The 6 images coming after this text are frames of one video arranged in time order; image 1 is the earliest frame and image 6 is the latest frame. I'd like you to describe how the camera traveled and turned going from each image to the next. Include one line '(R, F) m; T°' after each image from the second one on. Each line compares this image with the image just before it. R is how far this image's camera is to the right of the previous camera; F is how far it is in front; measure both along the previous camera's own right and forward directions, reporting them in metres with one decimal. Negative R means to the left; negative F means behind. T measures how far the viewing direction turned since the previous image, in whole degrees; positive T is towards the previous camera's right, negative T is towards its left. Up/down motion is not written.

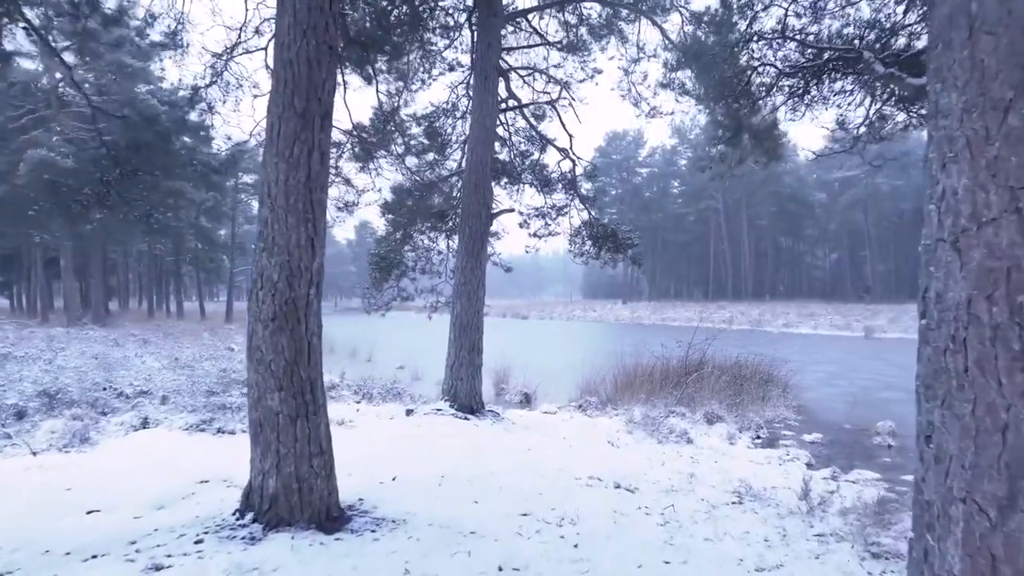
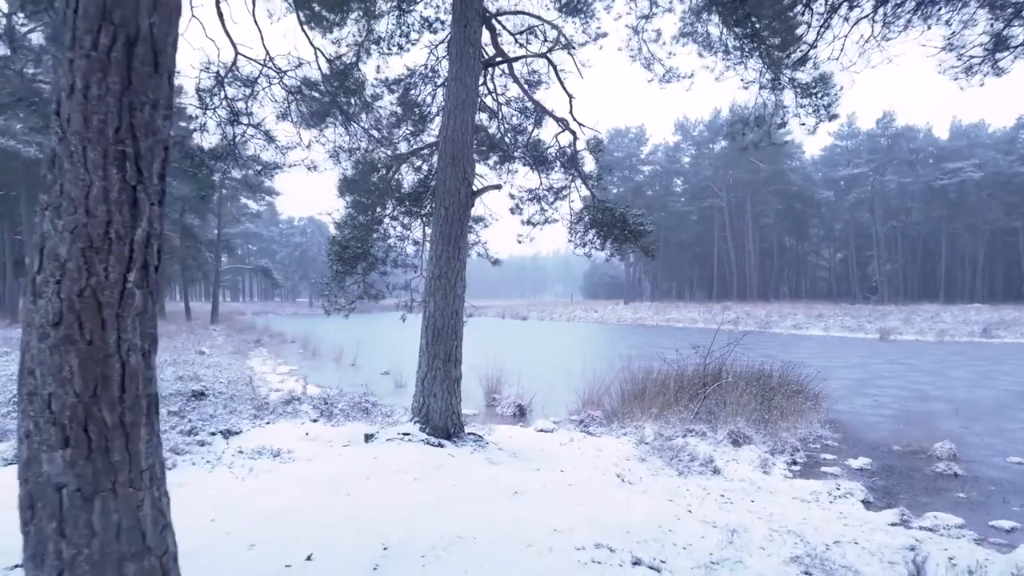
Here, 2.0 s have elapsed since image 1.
(+0.2, +1.6) m; 0°
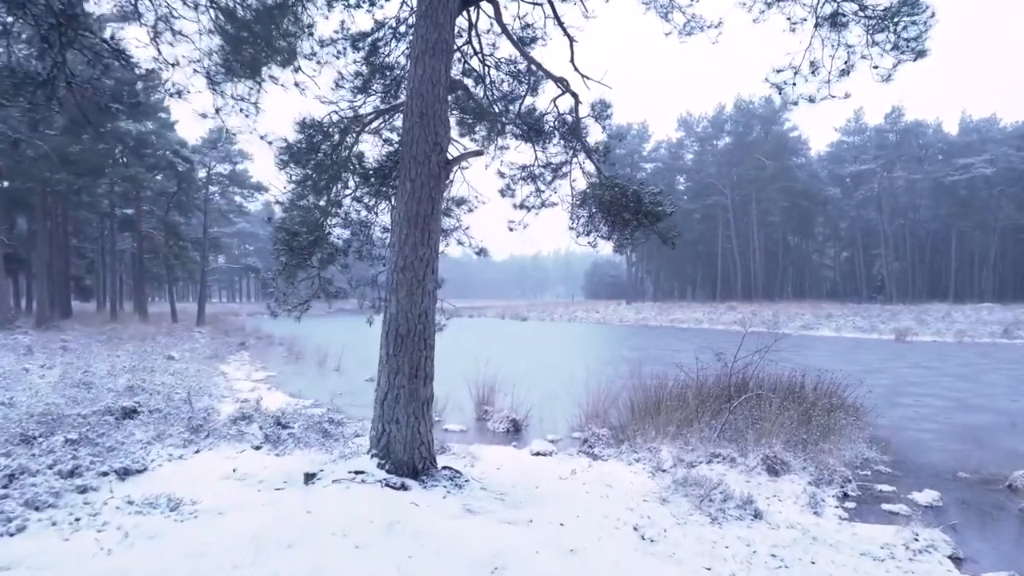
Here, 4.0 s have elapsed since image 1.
(+0.1, +1.5) m; 0°
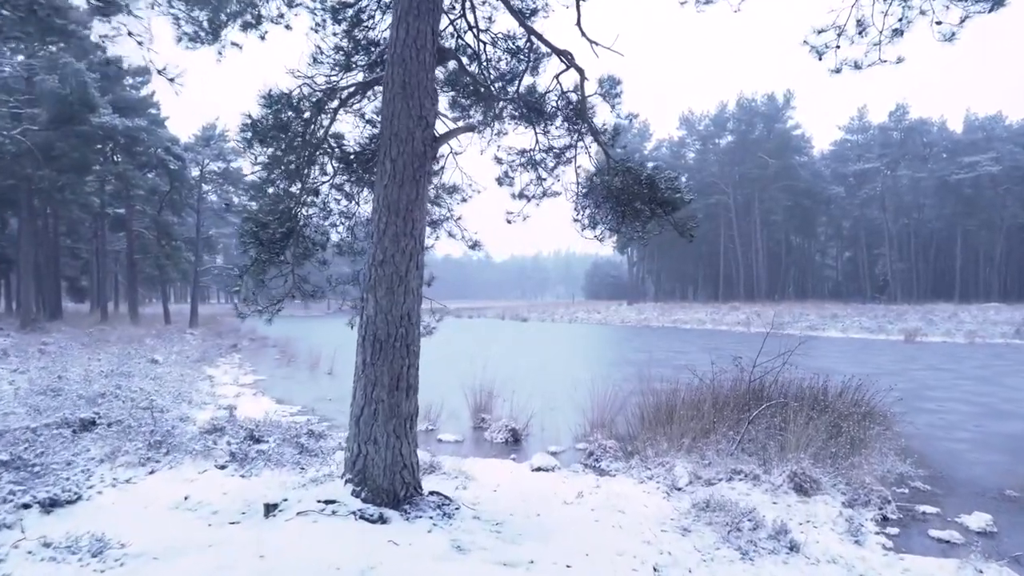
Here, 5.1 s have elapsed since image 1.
(0.0, +0.7) m; 0°
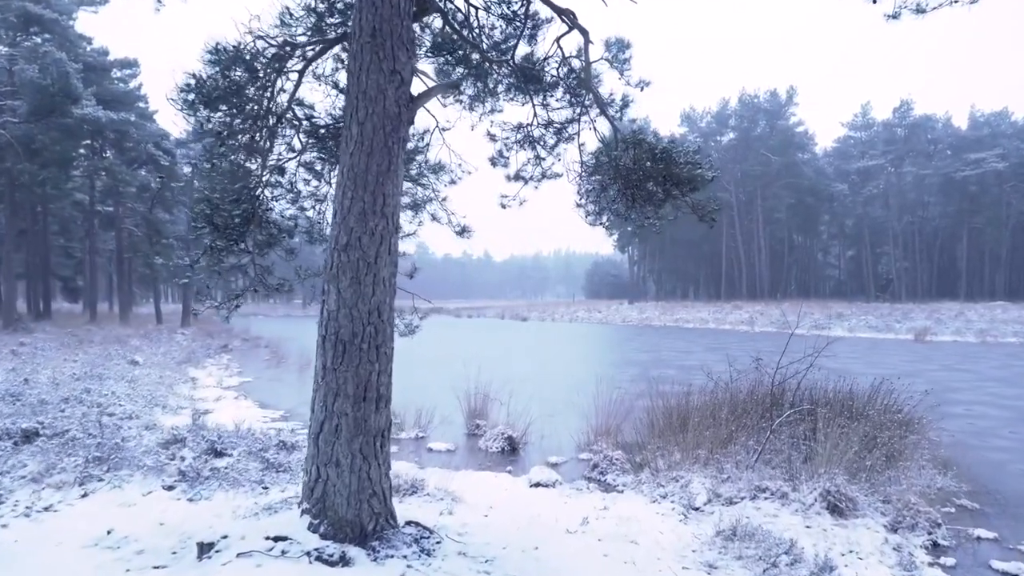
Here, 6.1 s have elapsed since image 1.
(+0.1, +0.8) m; 0°
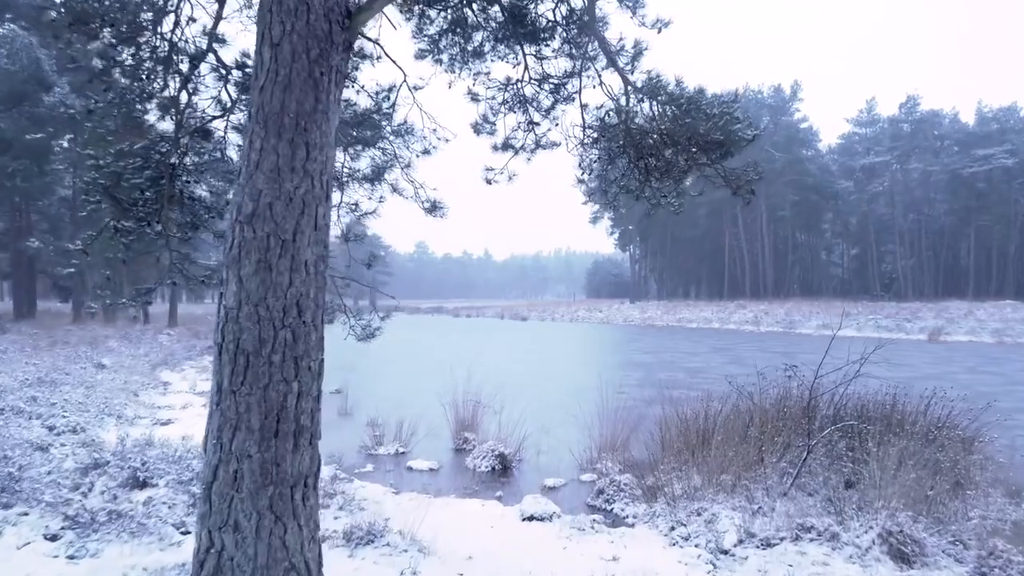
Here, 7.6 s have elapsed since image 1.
(+0.1, +1.1) m; 0°
